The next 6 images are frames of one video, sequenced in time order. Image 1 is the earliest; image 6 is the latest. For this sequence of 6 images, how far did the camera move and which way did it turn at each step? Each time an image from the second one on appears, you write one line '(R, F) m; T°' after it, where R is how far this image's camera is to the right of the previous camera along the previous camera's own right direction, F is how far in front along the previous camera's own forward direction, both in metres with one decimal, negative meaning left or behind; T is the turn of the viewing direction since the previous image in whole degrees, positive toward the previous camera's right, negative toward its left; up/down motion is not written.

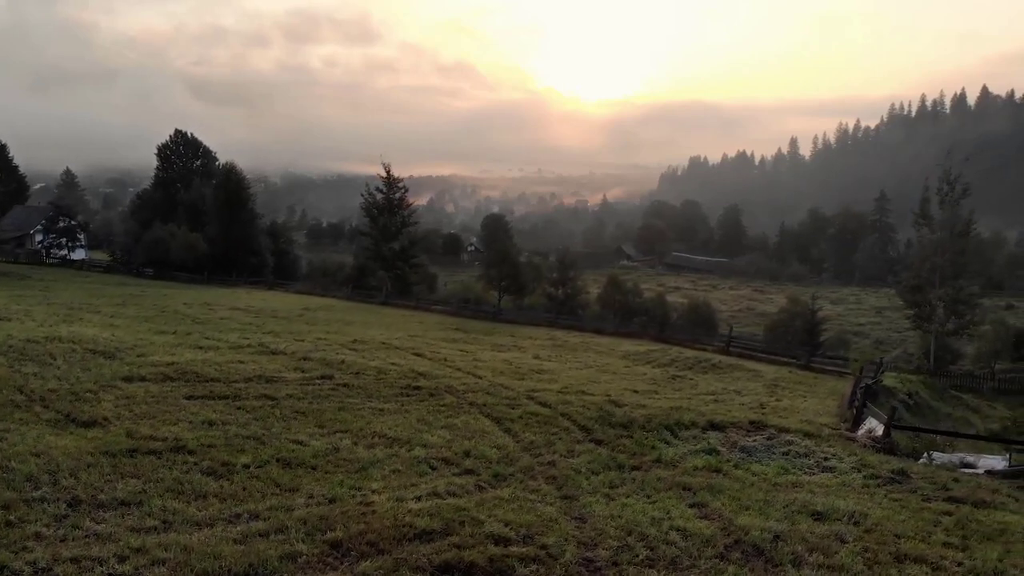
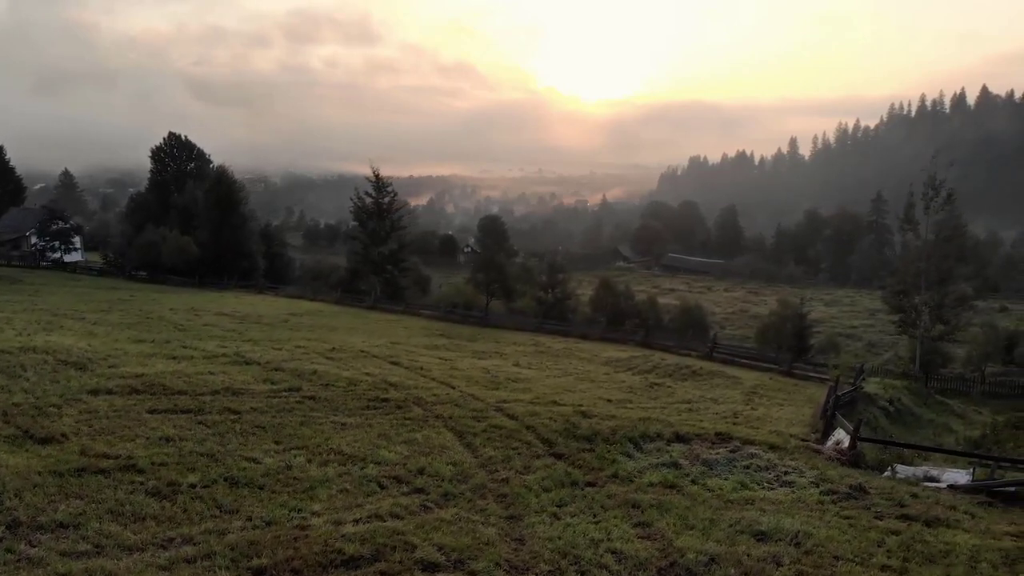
(+0.8, 0.0) m; 0°
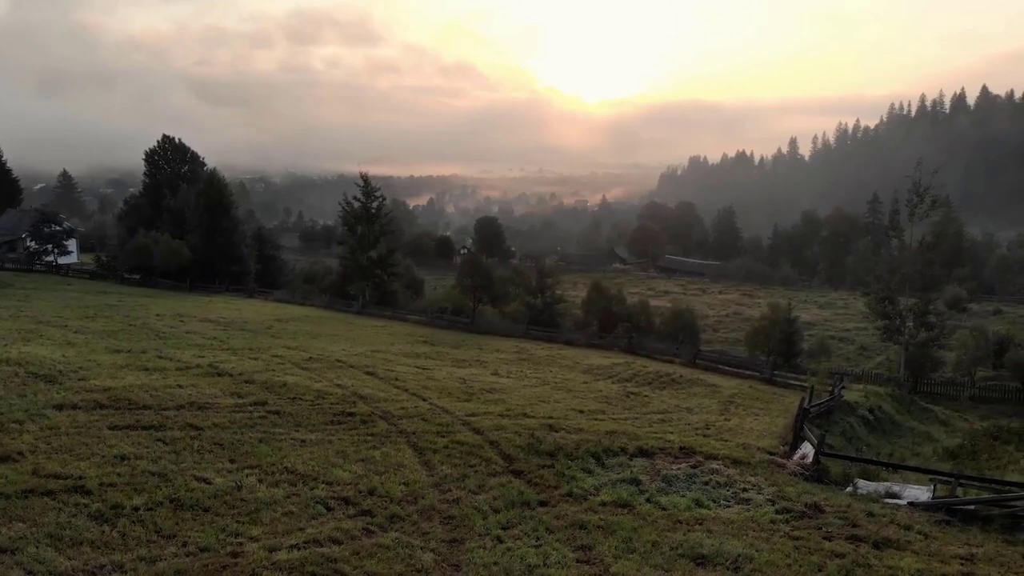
(+0.9, 0.0) m; 0°
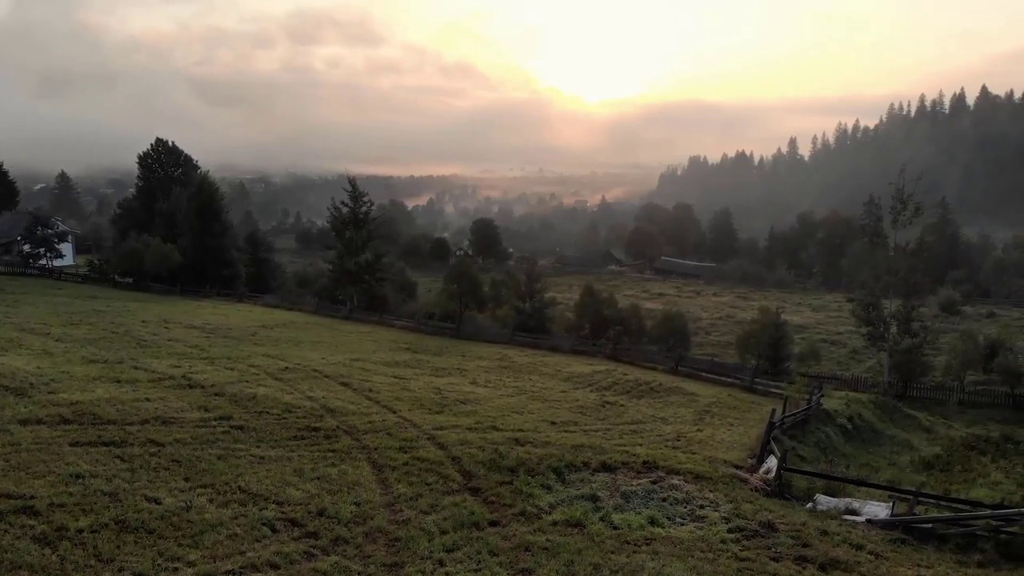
(+0.9, 0.0) m; 0°
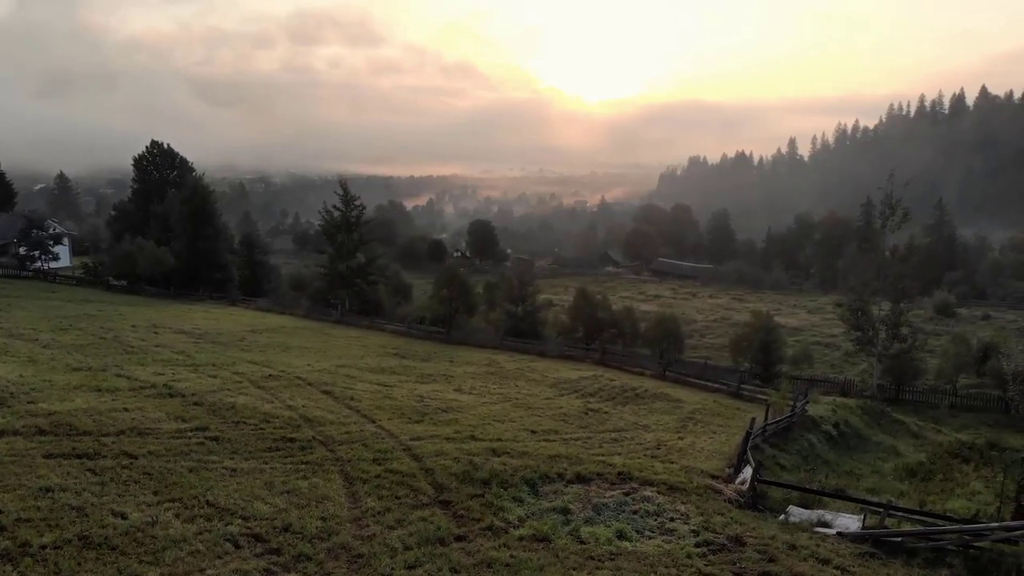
(+0.6, 0.0) m; 0°
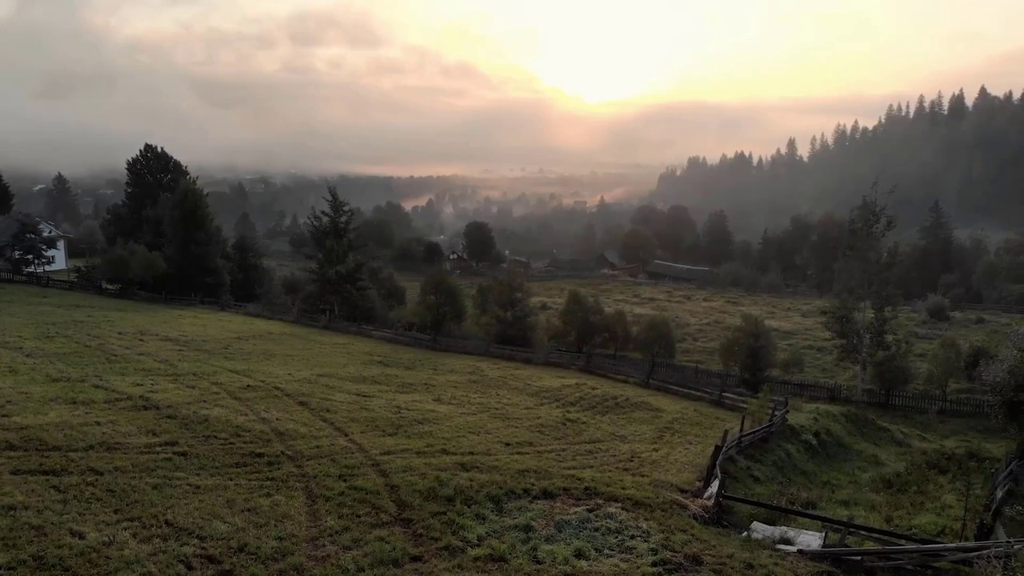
(+0.8, -0.1) m; 0°
